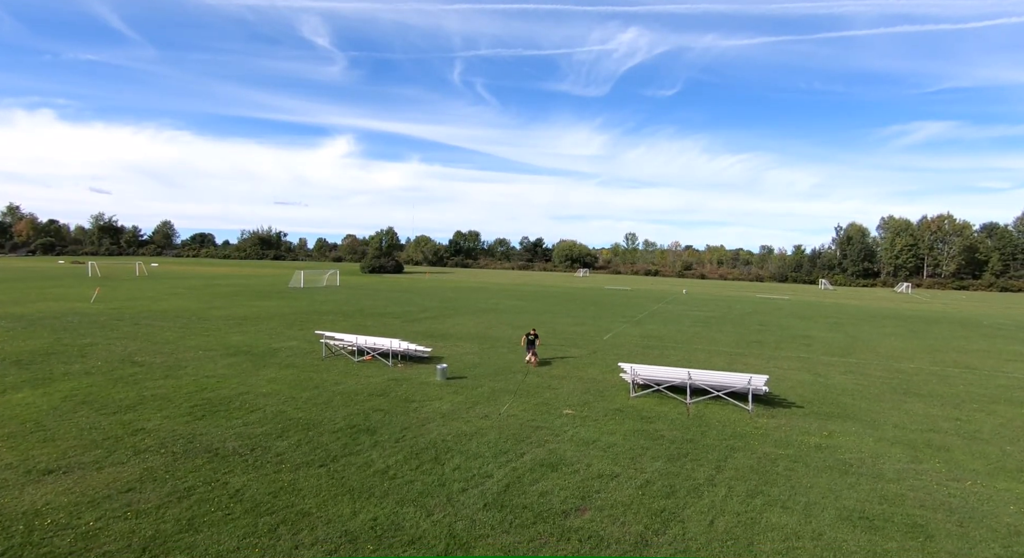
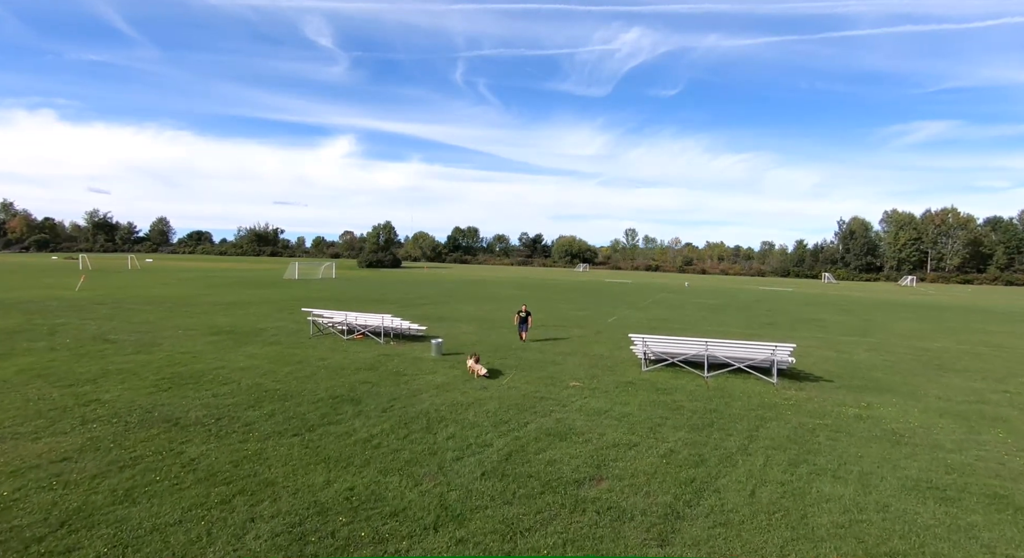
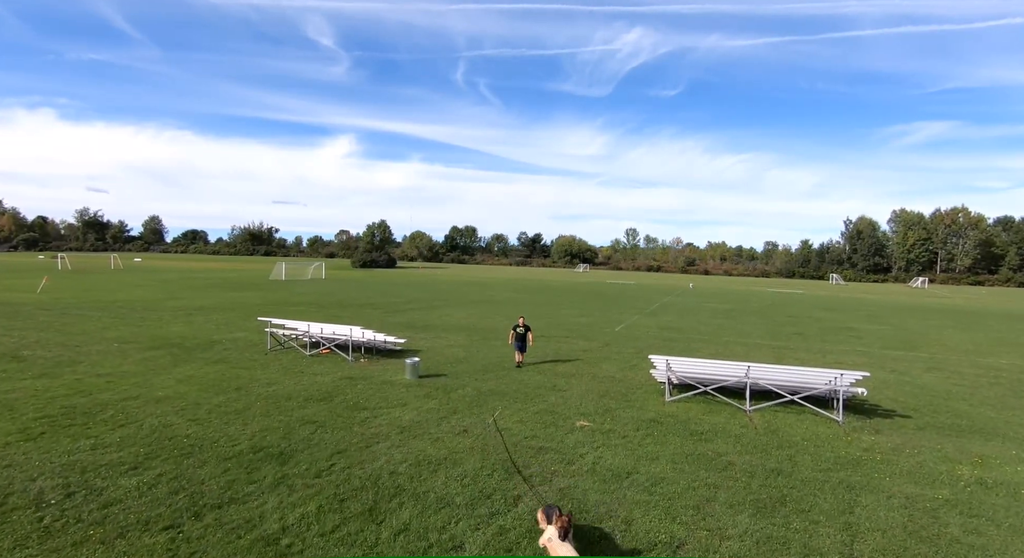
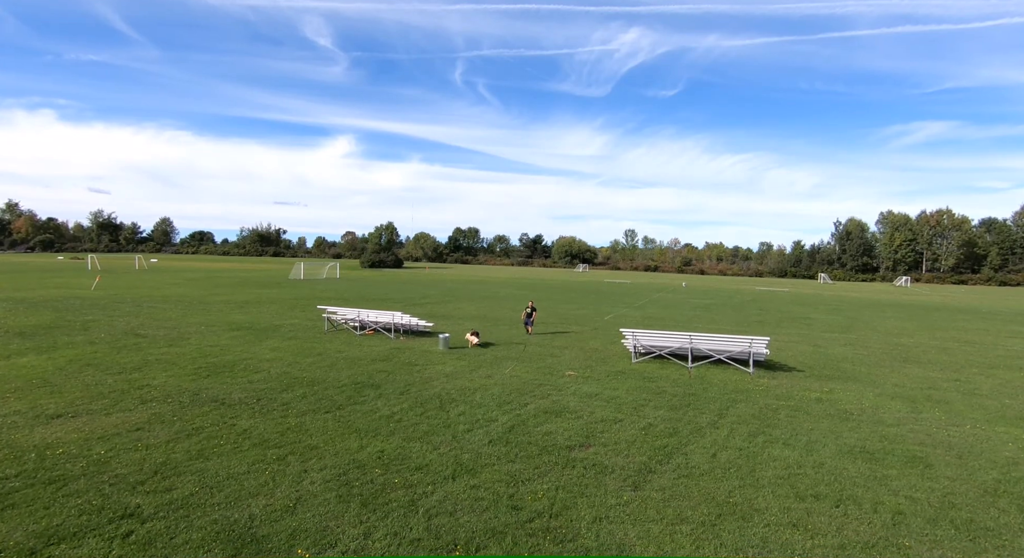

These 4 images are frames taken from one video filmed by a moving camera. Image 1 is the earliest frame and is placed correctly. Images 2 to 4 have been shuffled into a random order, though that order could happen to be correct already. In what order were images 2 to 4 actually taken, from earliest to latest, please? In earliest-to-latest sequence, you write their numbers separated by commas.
4, 2, 3
